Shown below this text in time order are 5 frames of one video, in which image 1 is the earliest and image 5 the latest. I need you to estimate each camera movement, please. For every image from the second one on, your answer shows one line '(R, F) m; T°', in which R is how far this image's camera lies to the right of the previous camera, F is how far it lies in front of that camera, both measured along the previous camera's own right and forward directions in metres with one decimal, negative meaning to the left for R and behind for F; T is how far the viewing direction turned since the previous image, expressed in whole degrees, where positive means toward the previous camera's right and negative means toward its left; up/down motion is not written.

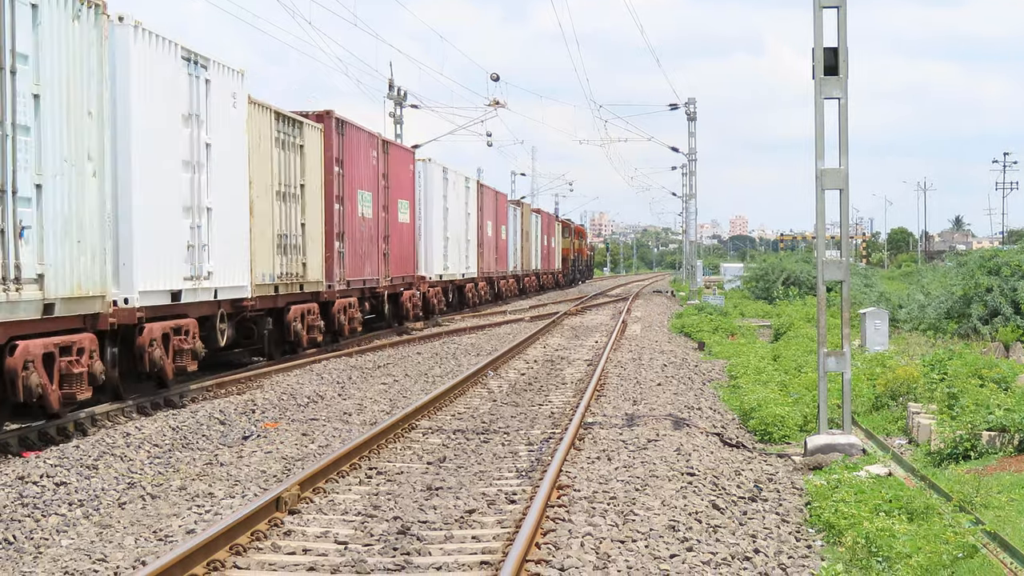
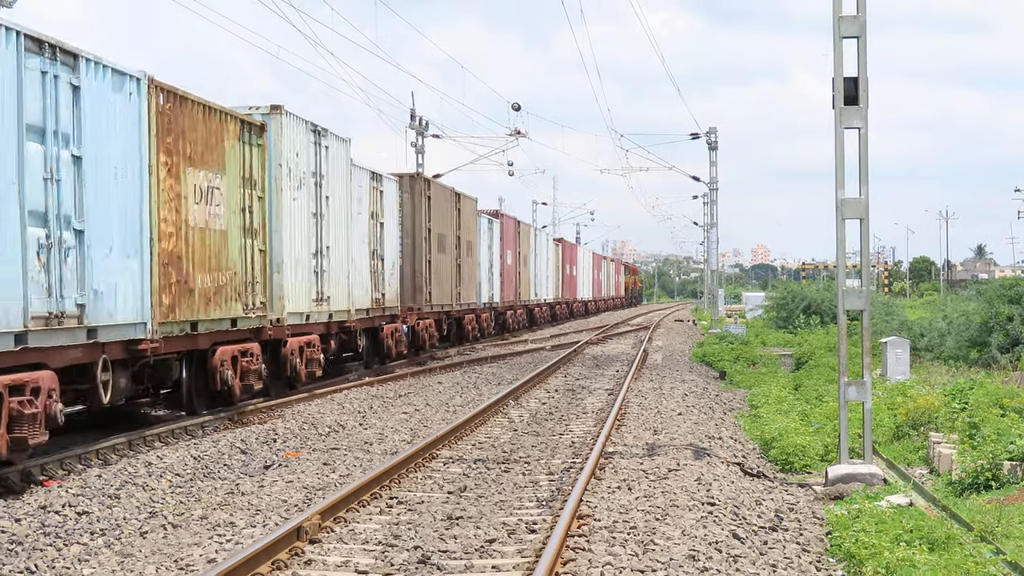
(0.0, -0.1) m; -1°
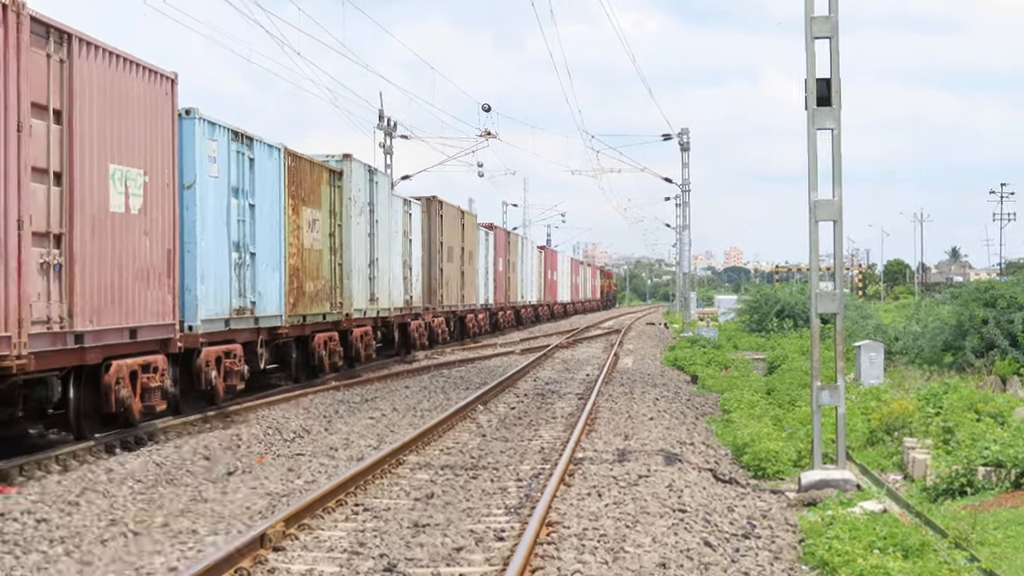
(+0.2, +0.2) m; +1°
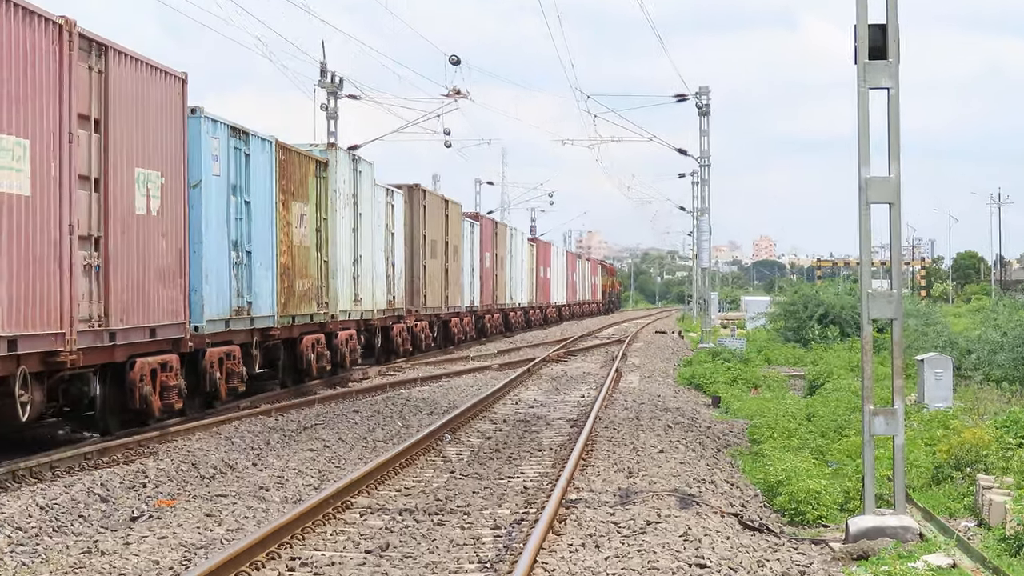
(+0.2, +1.9) m; 0°
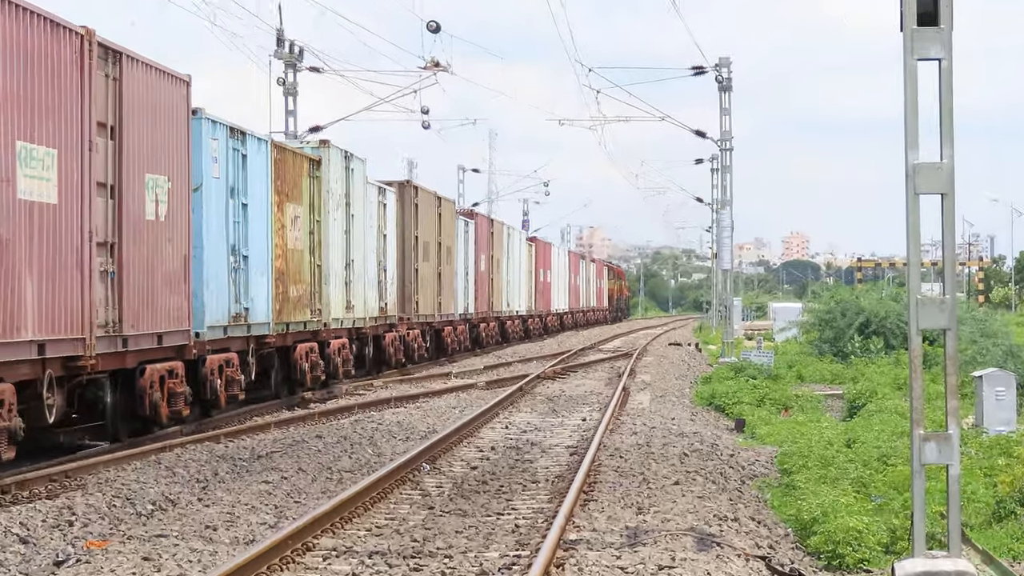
(+0.1, +1.1) m; 0°
